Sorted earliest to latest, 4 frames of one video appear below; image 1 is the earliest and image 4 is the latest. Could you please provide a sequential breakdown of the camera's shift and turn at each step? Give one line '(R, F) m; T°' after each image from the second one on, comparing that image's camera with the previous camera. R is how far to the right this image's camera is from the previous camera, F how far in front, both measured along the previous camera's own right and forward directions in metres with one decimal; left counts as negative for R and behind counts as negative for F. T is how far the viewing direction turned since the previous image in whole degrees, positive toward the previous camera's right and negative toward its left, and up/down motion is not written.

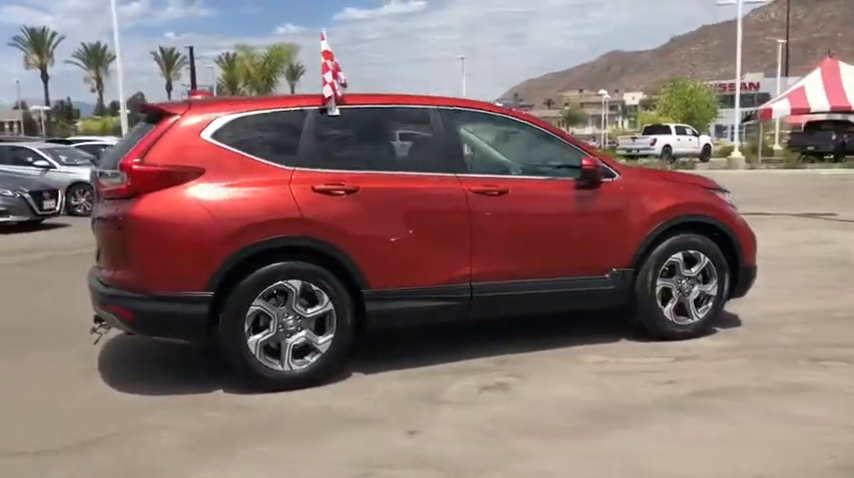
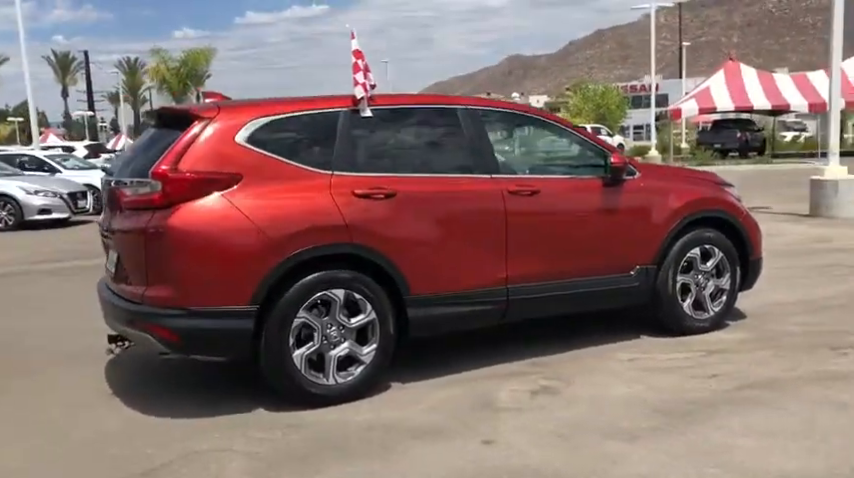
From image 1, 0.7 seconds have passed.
(-0.8, +0.2) m; +7°
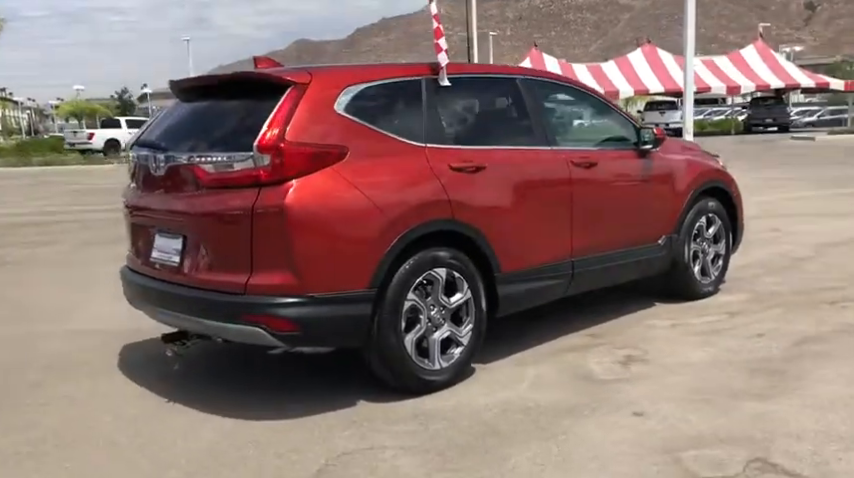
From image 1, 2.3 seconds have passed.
(-1.8, +0.4) m; +15°
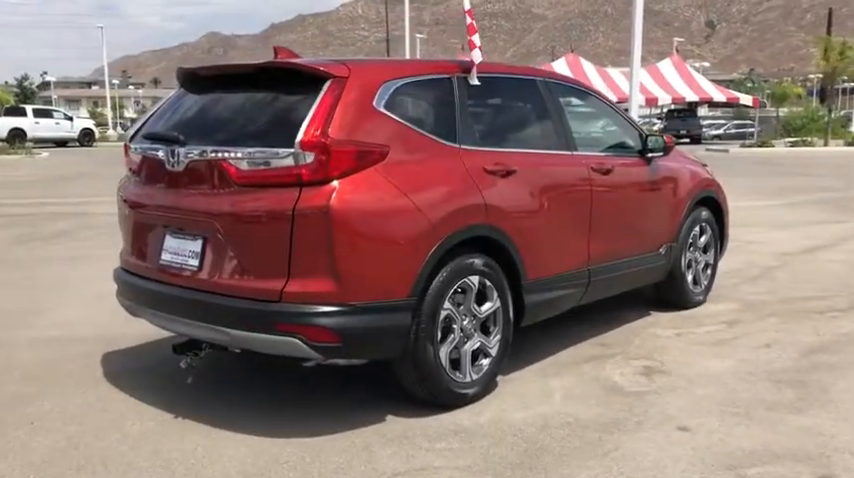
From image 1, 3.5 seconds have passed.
(-0.6, +0.3) m; +6°
